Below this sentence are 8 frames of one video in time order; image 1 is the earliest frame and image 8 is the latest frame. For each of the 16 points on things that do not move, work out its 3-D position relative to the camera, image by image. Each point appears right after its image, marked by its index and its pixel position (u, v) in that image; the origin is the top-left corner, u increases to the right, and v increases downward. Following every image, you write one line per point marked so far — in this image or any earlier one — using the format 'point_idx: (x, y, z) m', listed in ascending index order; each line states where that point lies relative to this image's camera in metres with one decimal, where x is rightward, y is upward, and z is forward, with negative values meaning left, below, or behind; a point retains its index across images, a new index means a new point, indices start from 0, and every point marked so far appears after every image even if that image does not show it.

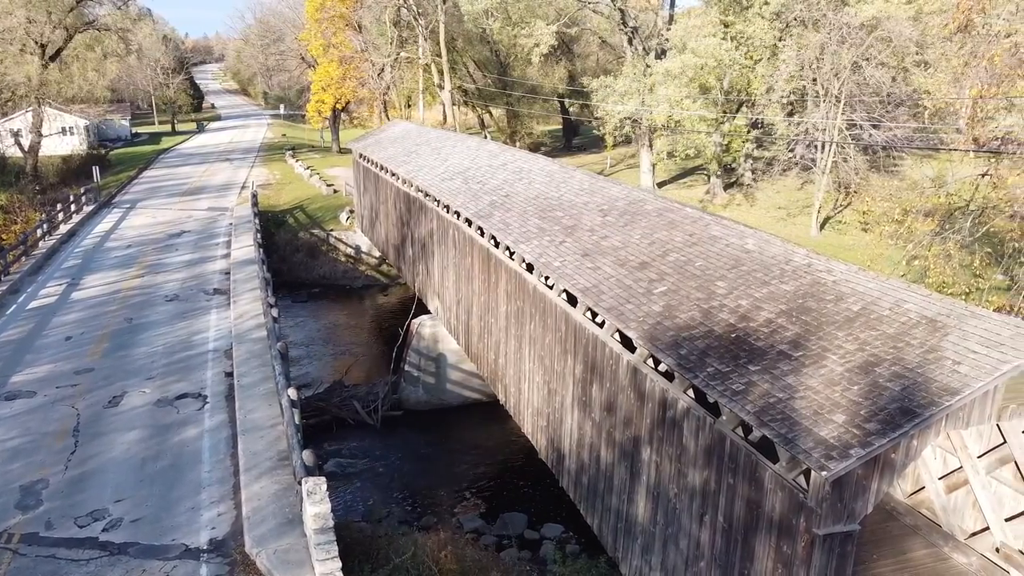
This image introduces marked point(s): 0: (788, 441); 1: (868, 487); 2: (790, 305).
0: (+1.6, -0.9, +4.7) m
1: (+2.1, -1.2, +4.7) m
2: (+2.1, -0.1, +6.0) m
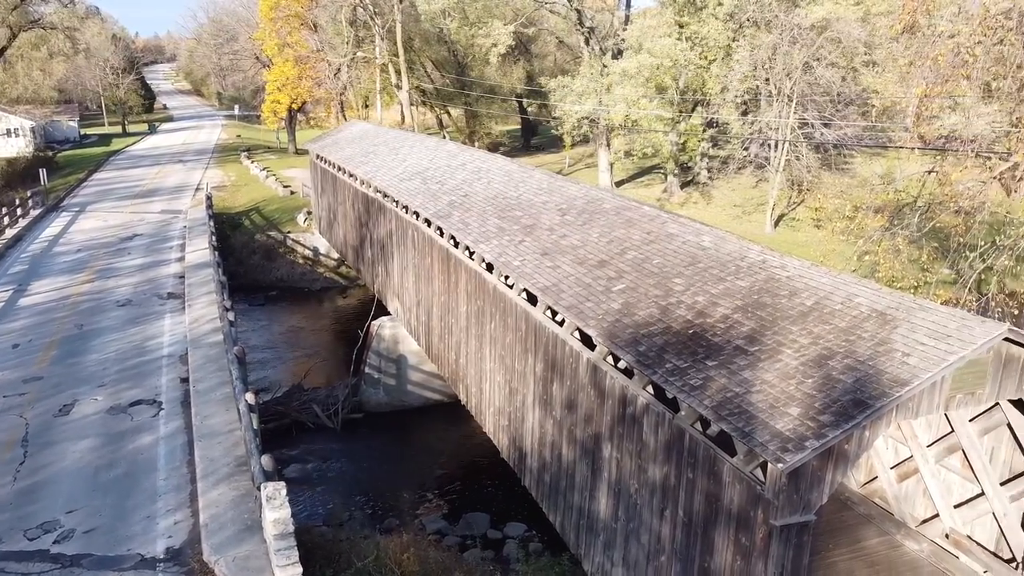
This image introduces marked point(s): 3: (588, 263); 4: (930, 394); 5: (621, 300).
0: (+1.4, -0.9, +4.8) m
1: (+1.9, -1.1, +4.8) m
2: (+1.8, -0.1, +6.1) m
3: (+0.7, +0.2, +7.8) m
4: (+2.6, -0.7, +5.0) m
5: (+0.9, -0.1, +6.9) m
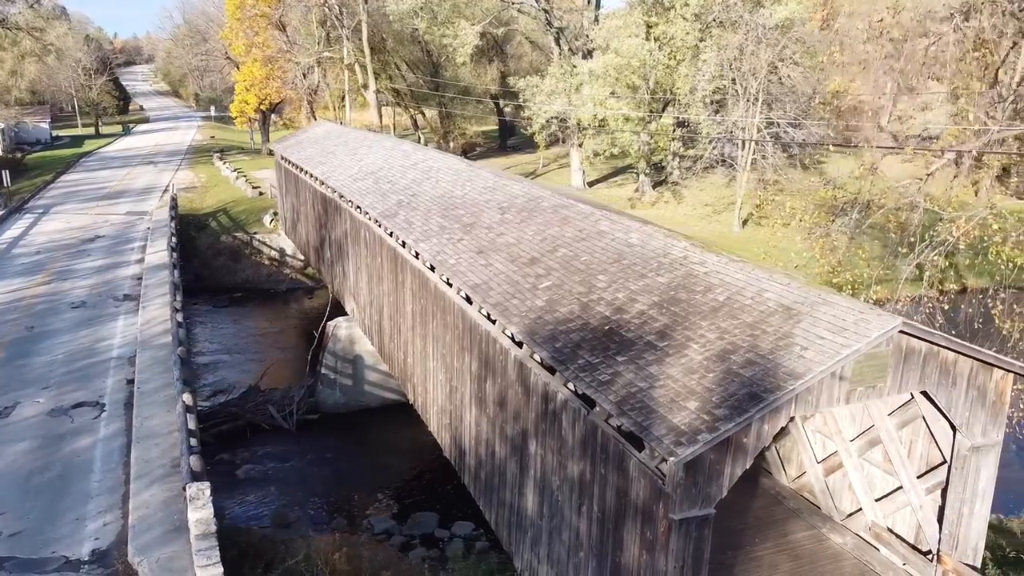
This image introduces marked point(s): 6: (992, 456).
0: (+0.8, -0.8, +4.8) m
1: (+1.3, -1.1, +4.9) m
2: (+1.2, -0.1, +6.2) m
3: (+0.1, +0.3, +7.8) m
4: (+2.0, -0.6, +5.1) m
5: (+0.3, -0.1, +6.9) m
6: (+3.5, -1.2, +5.8) m
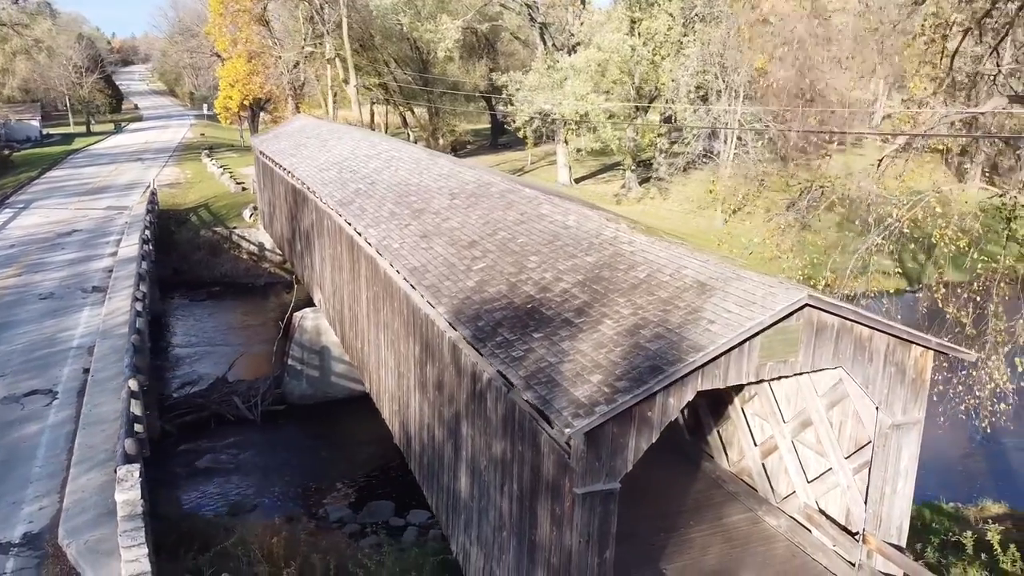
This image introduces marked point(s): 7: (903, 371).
0: (+0.2, -0.7, +4.8) m
1: (+0.7, -0.9, +4.8) m
2: (+0.6, +0.1, +6.1) m
3: (-0.5, +0.4, +7.8) m
4: (+1.4, -0.5, +5.0) m
5: (-0.3, +0.1, +6.9) m
6: (+2.9, -1.0, +5.8) m
7: (+2.7, -0.6, +5.6) m
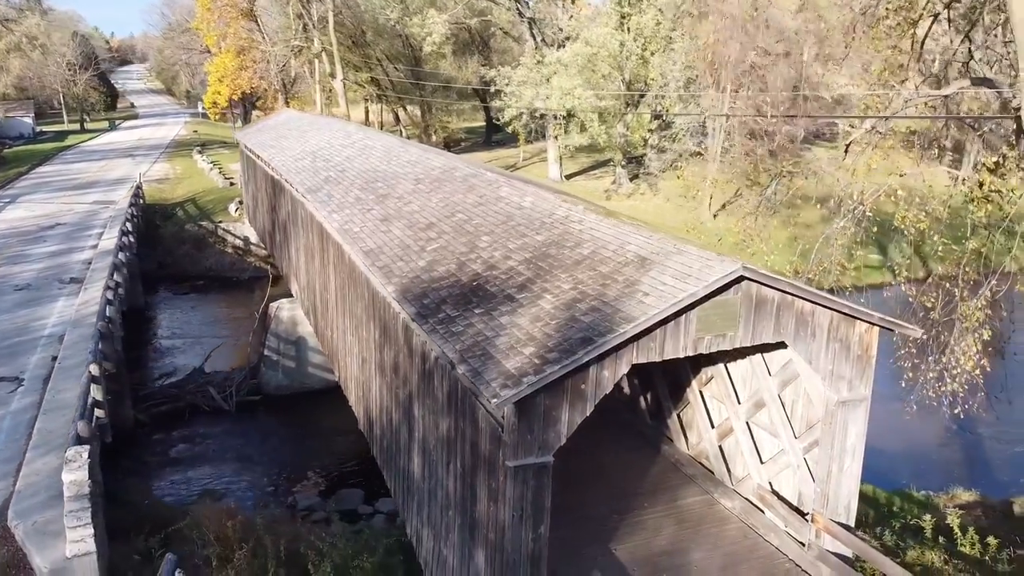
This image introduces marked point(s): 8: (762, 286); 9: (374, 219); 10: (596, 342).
0: (-0.2, -0.5, +4.7) m
1: (+0.3, -0.8, +4.8) m
2: (+0.2, +0.3, +6.1) m
3: (-0.9, +0.6, +7.7) m
4: (+1.0, -0.3, +5.0) m
5: (-0.7, +0.2, +6.8) m
6: (+2.5, -0.9, +5.8) m
7: (+2.3, -0.4, +5.6) m
8: (+1.6, 0.0, +5.2) m
9: (-1.5, +0.7, +8.5) m
10: (+0.5, -0.3, +4.6) m
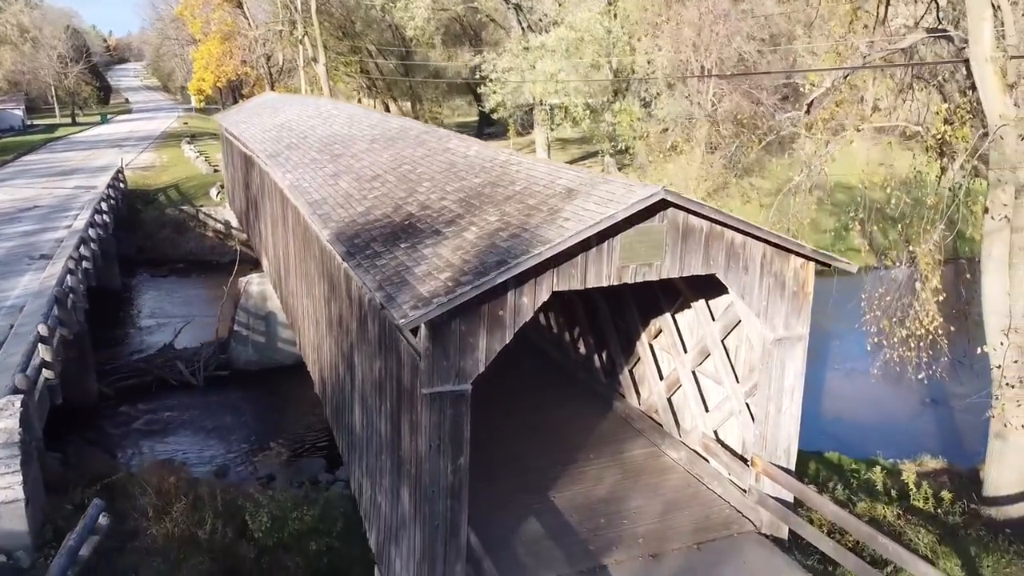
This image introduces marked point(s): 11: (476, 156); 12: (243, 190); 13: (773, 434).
0: (-0.7, -0.1, +4.6) m
1: (-0.2, -0.3, +4.7) m
2: (-0.3, +0.7, +6.0) m
3: (-1.4, +1.0, +7.6) m
4: (+0.5, +0.2, +4.9) m
5: (-1.2, +0.7, +6.7) m
6: (+2.0, -0.4, +5.6) m
7: (+1.8, 0.0, +5.5) m
8: (+1.1, +0.5, +5.0) m
9: (-1.9, +1.2, +8.3) m
10: (0.0, +0.1, +4.5) m
11: (-0.3, +1.2, +7.1) m
12: (-5.6, +2.1, +16.9) m
13: (+1.9, -1.1, +5.8) m
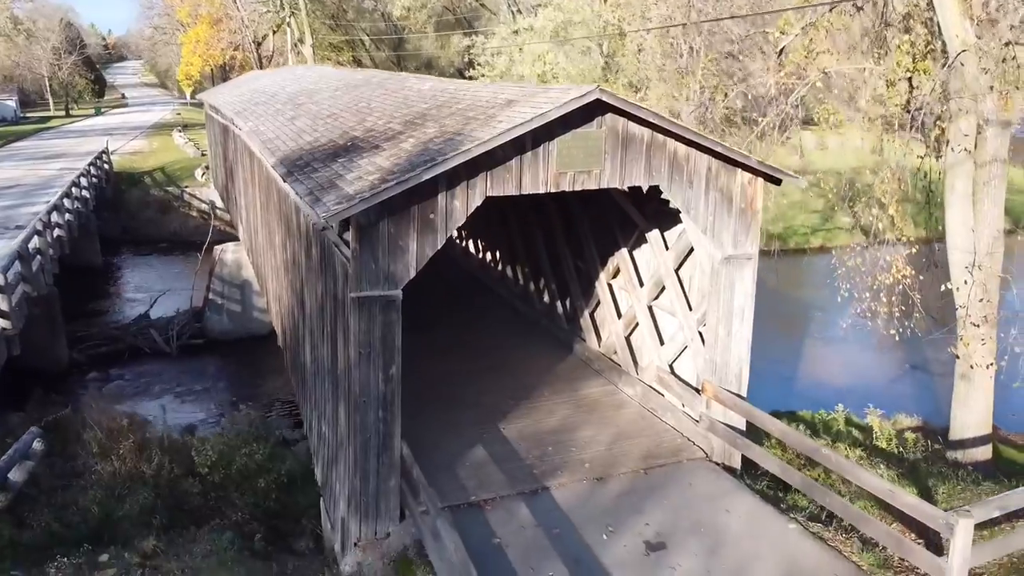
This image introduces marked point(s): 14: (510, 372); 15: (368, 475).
0: (-1.1, +0.5, +4.5) m
1: (-0.6, +0.2, +4.6) m
2: (-0.7, +1.3, +5.9) m
3: (-1.8, +1.6, +7.5) m
4: (+0.1, +0.7, +4.8) m
5: (-1.6, +1.2, +6.6) m
6: (+1.6, +0.1, +5.5) m
7: (+1.4, +0.6, +5.3) m
8: (+0.7, +1.0, +4.9) m
9: (-2.3, +1.7, +8.2) m
10: (-0.4, +0.7, +4.4) m
11: (-0.7, +1.7, +6.9) m
12: (-6.0, +2.6, +16.7) m
13: (+1.5, -0.5, +5.7) m
14: (0.0, -0.7, +7.2) m
15: (-0.9, -1.1, +4.8) m
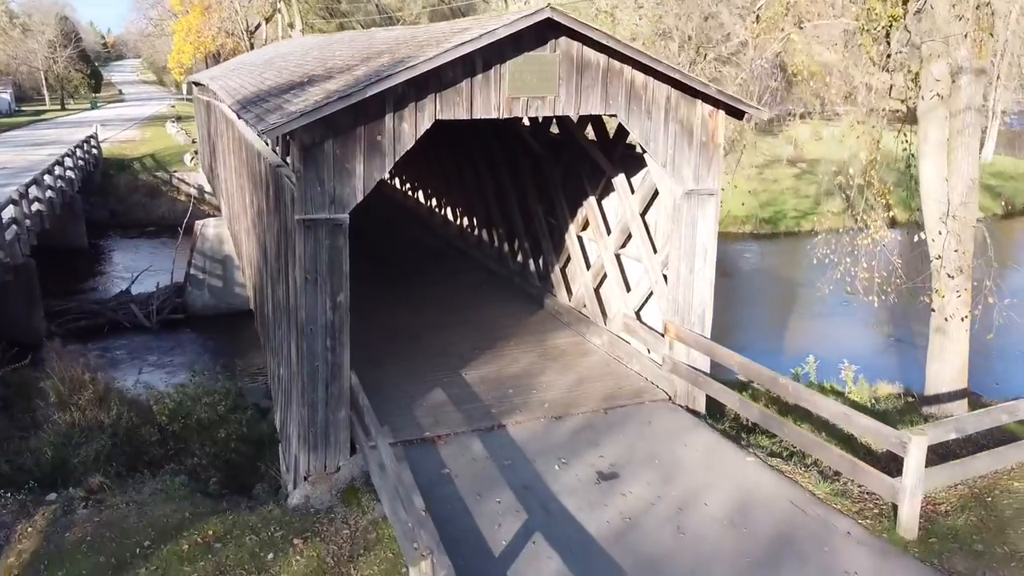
0: (-1.4, +0.9, +4.4) m
1: (-0.9, +0.7, +4.5) m
2: (-1.0, +1.7, +5.8) m
3: (-2.1, +2.0, +7.4) m
4: (-0.1, +1.1, +4.7) m
5: (-1.9, +1.7, +6.5) m
6: (+1.3, +0.6, +5.4) m
7: (+1.2, +1.0, +5.2) m
8: (+0.4, +1.4, +4.8) m
9: (-2.6, +2.1, +8.1) m
10: (-0.7, +1.1, +4.2) m
11: (-1.0, +2.1, +6.8) m
12: (-6.3, +3.0, +16.6) m
13: (+1.2, -0.1, +5.6) m
14: (-0.3, -0.3, +7.1) m
15: (-1.1, -0.7, +4.7) m
